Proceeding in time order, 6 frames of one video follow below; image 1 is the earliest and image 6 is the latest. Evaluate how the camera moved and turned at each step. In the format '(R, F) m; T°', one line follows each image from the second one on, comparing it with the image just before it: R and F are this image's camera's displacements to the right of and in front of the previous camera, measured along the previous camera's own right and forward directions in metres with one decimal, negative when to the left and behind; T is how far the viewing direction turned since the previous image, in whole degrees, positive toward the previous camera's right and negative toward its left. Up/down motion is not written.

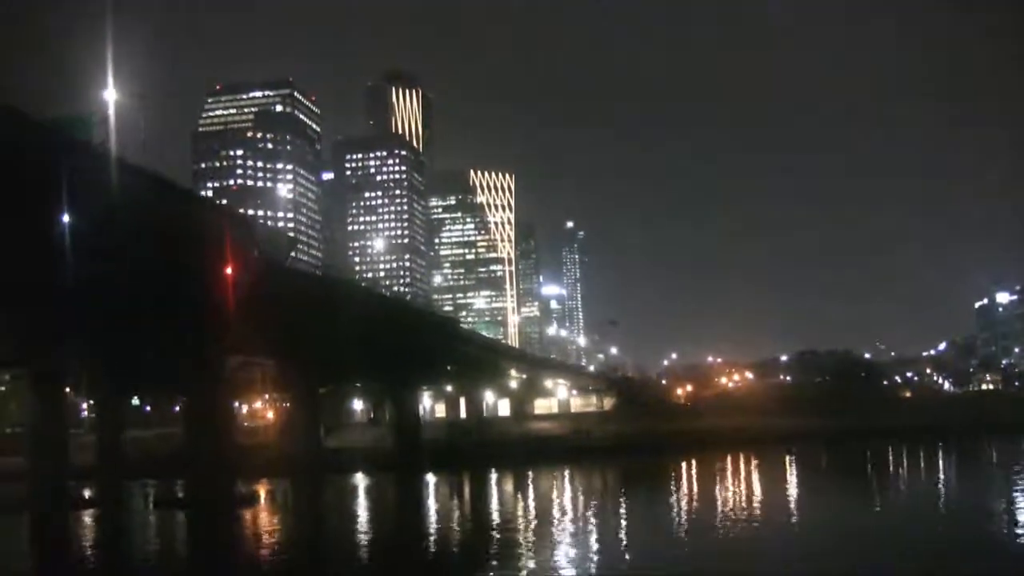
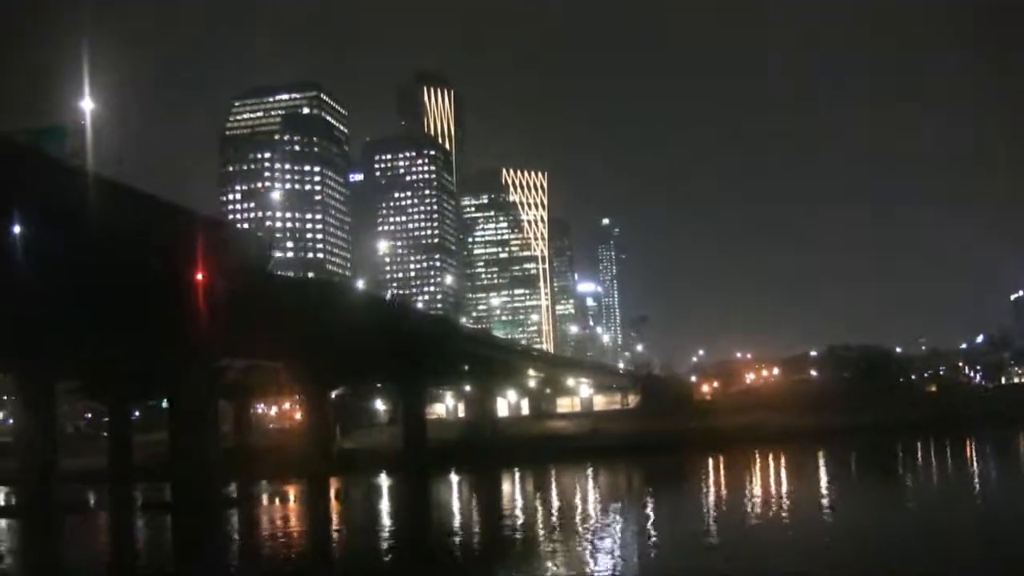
(+1.1, -0.1) m; -1°
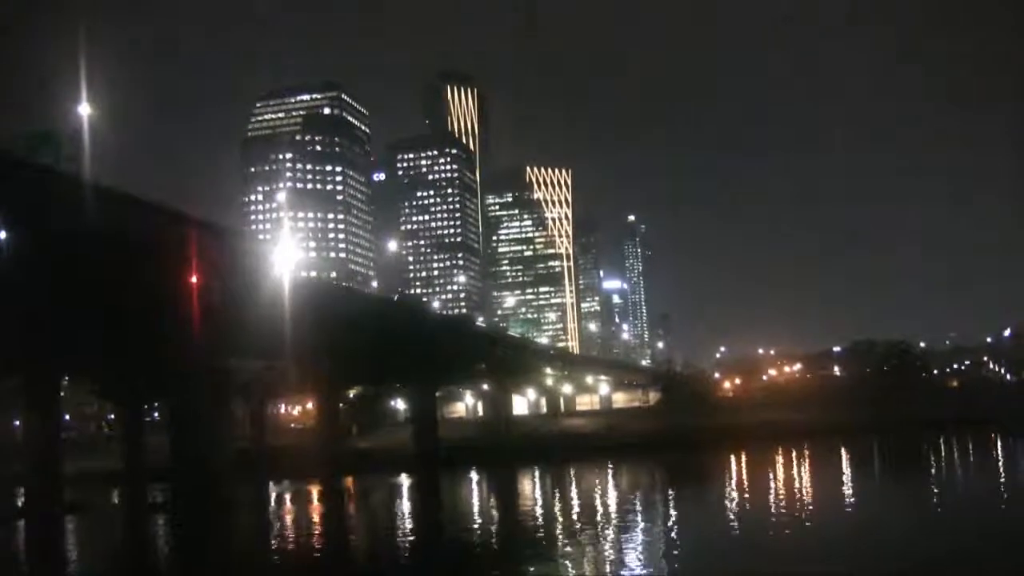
(+0.6, 0.0) m; -1°
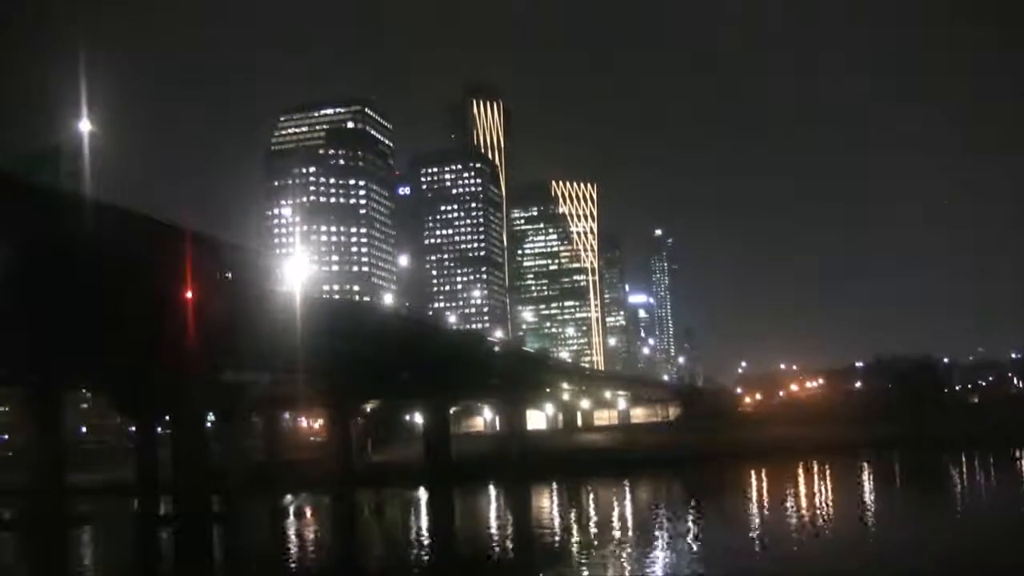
(+0.5, 0.0) m; -1°
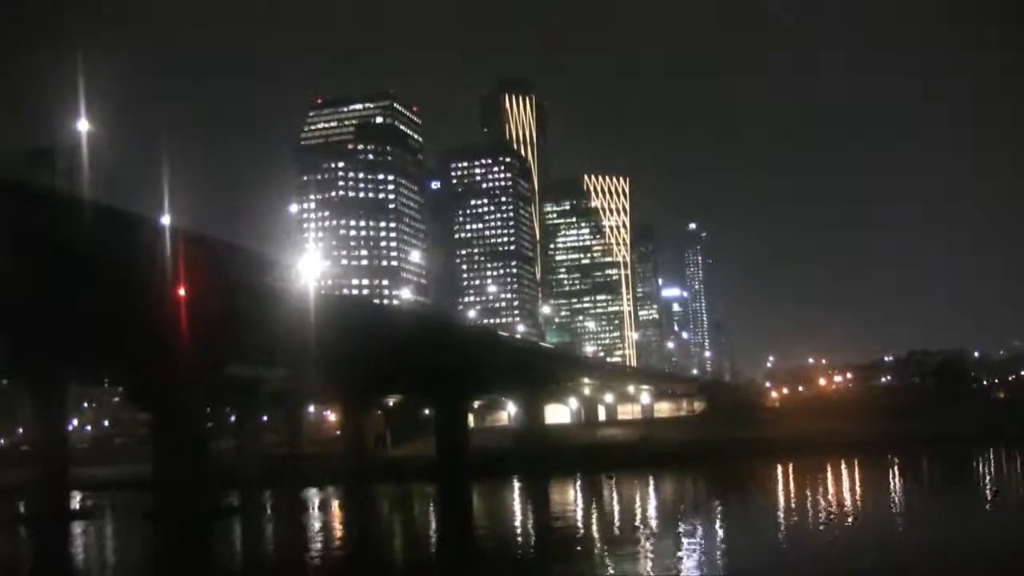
(+0.8, -0.1) m; -1°
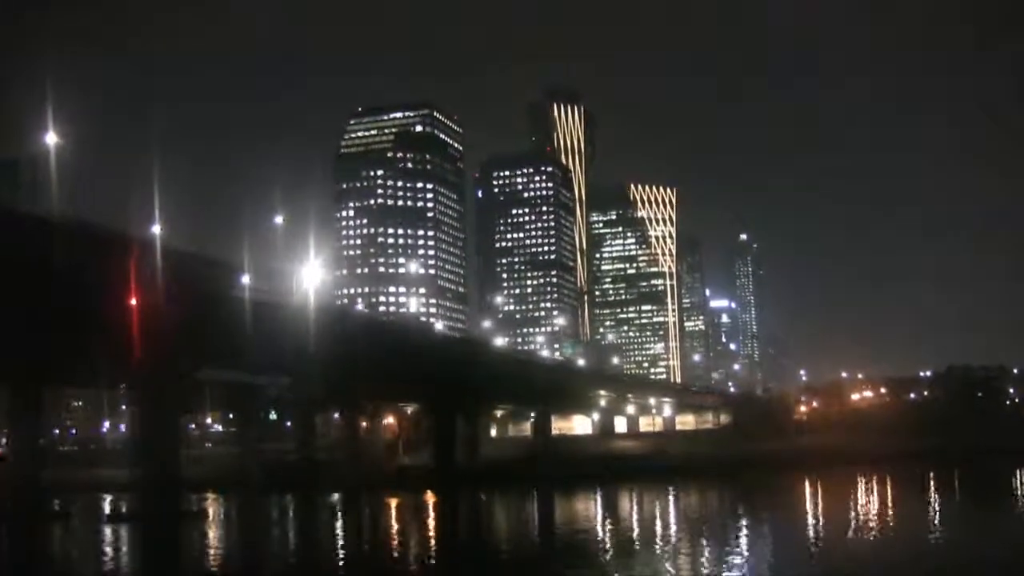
(+1.8, -0.4) m; -2°
